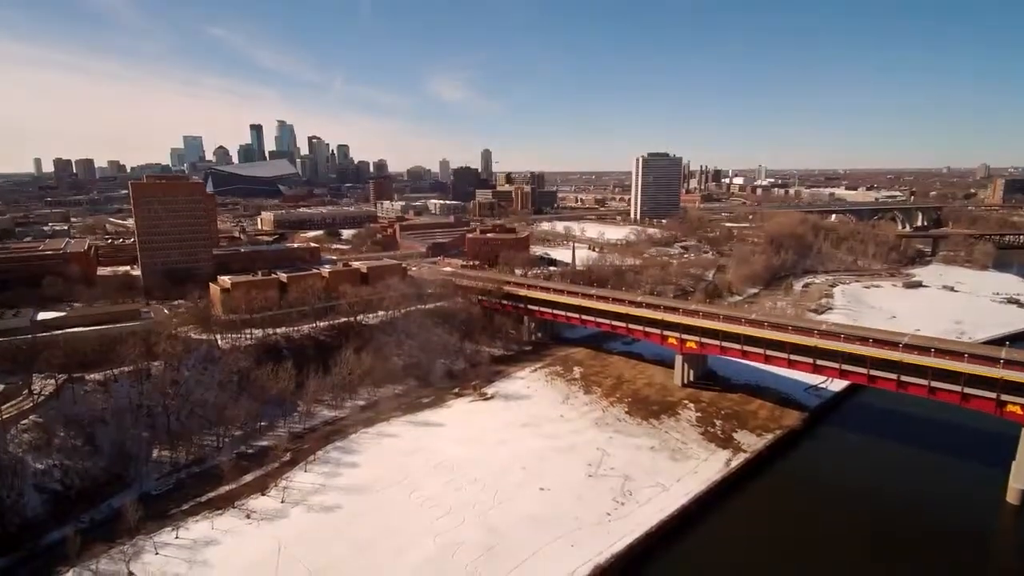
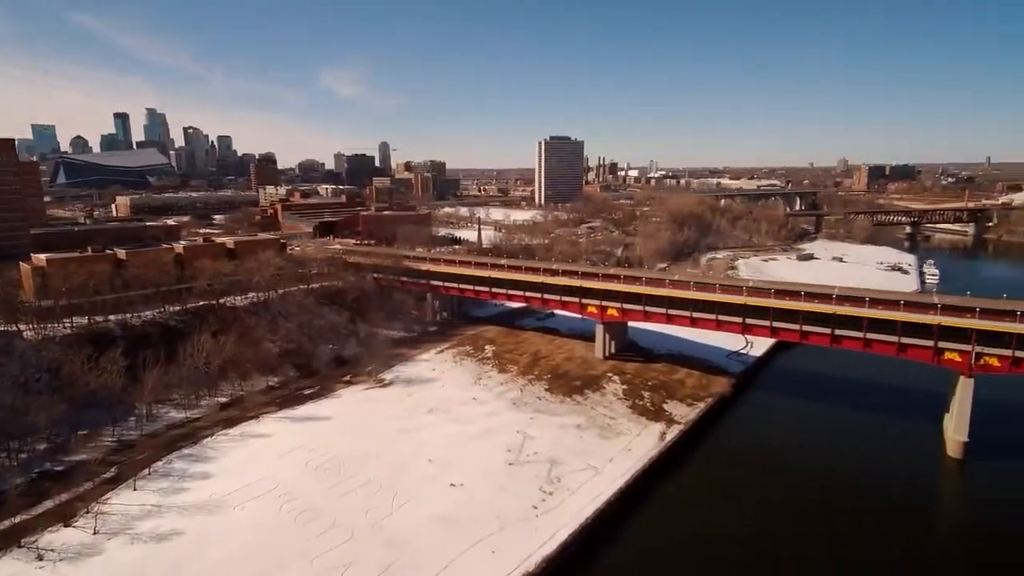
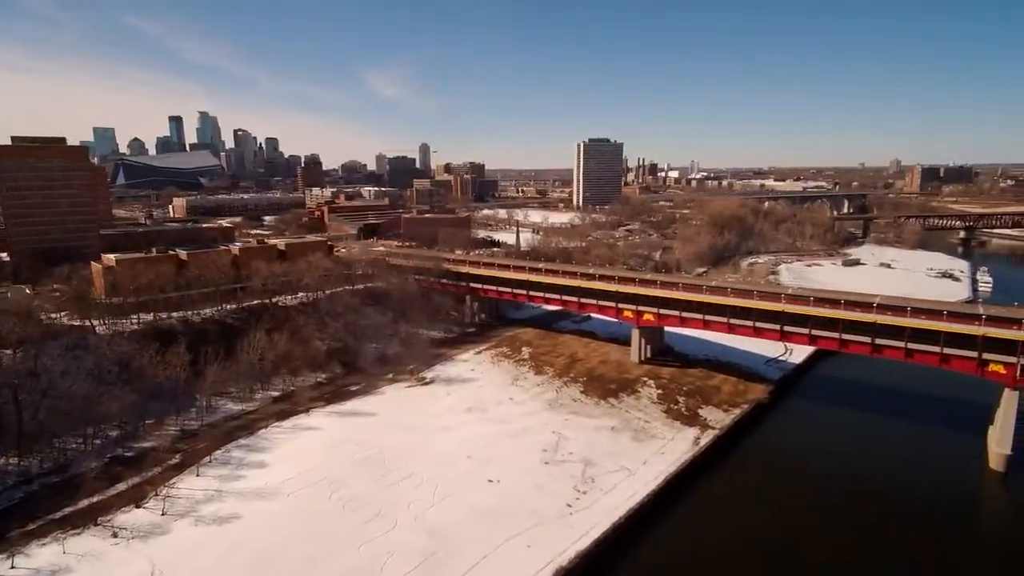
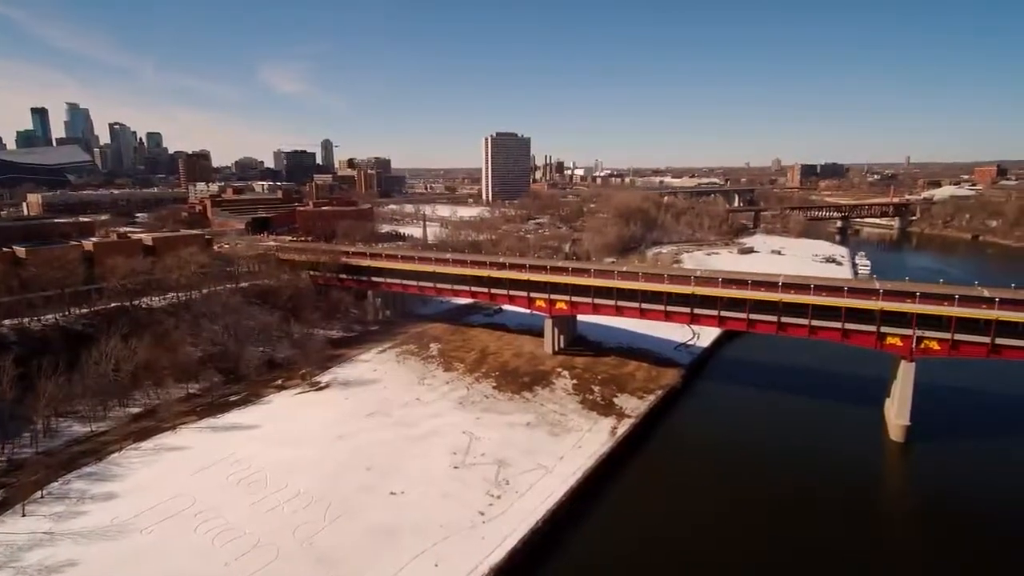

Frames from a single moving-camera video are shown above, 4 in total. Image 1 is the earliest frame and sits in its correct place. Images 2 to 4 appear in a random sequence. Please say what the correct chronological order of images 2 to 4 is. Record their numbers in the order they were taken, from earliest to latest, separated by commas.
3, 2, 4
